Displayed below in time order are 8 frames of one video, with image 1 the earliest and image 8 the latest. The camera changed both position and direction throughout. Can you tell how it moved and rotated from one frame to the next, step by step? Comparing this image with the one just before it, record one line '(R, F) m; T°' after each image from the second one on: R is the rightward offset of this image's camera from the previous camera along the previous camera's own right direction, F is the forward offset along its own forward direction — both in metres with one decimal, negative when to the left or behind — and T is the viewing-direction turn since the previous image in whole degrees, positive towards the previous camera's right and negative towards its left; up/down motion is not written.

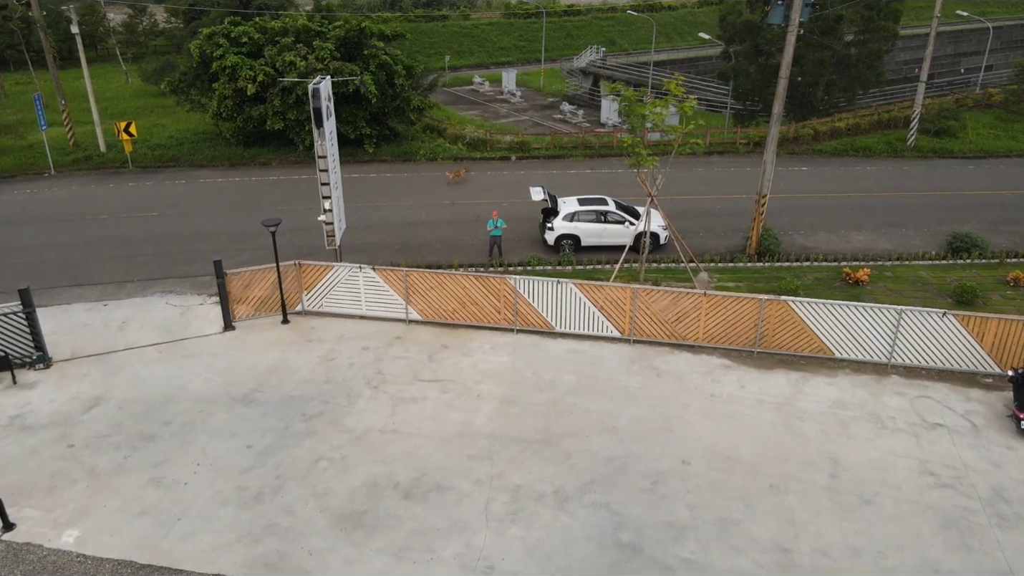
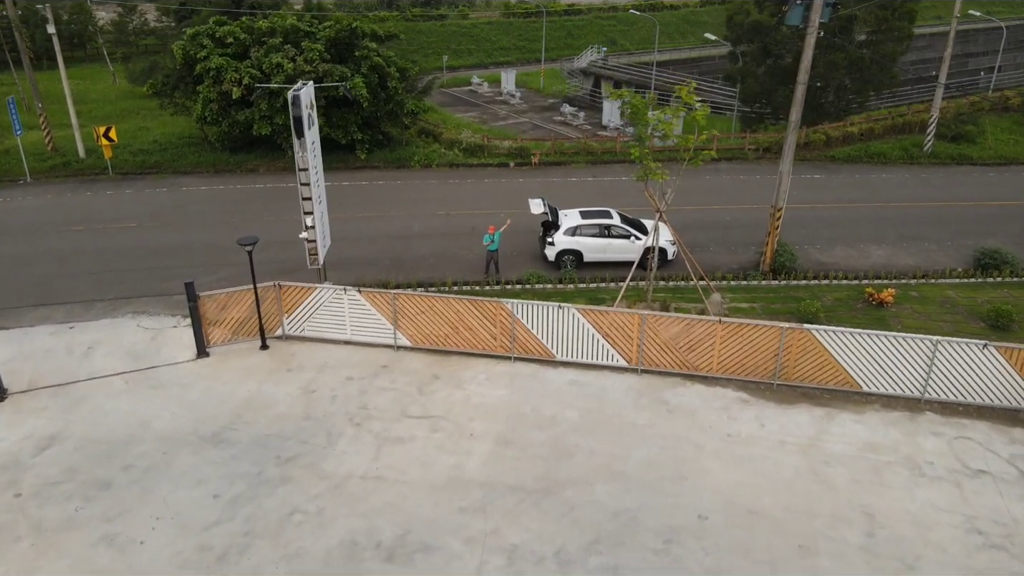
(+0.1, +1.2) m; 0°
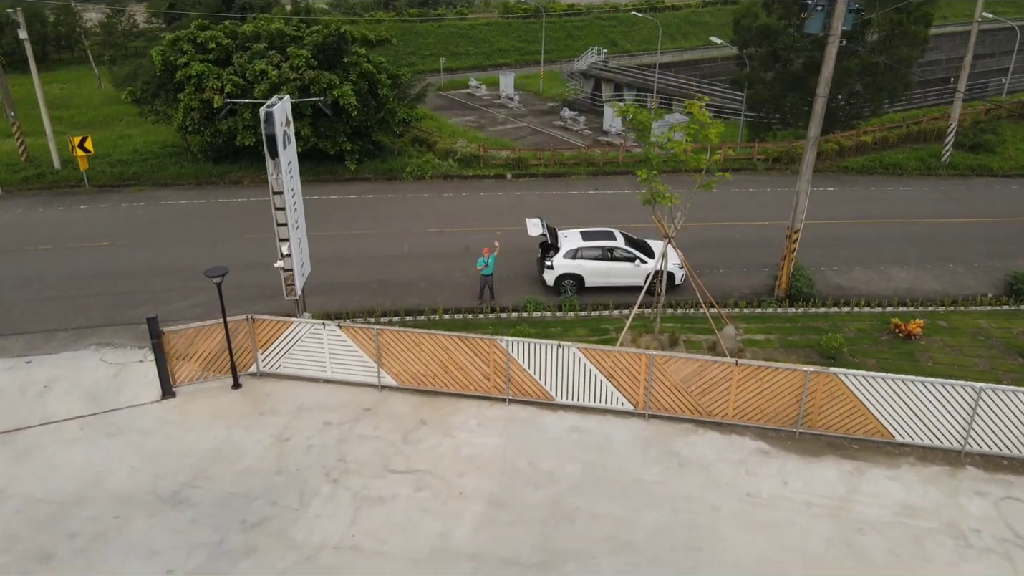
(+0.1, +1.3) m; 0°
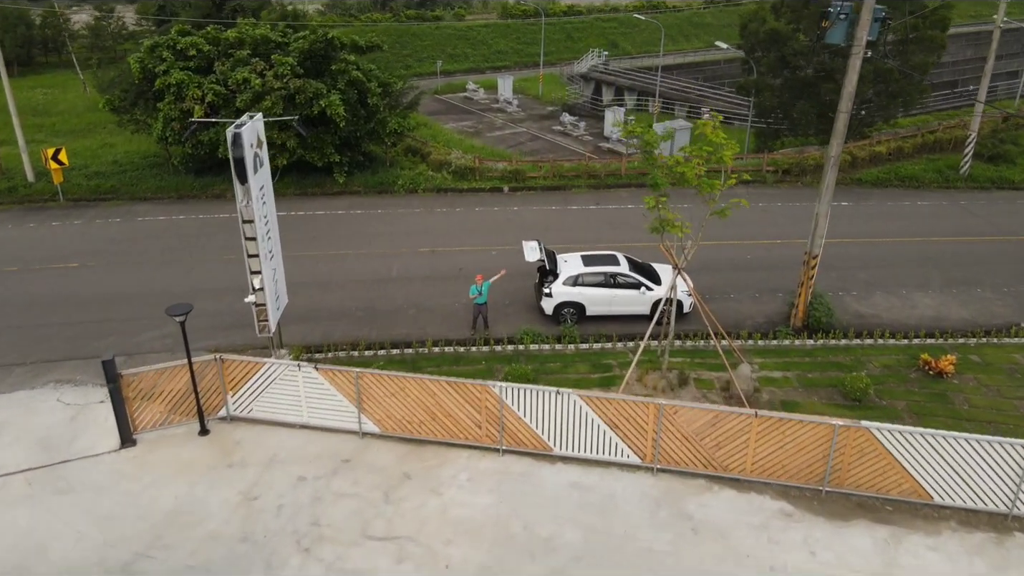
(+0.1, +1.2) m; 0°
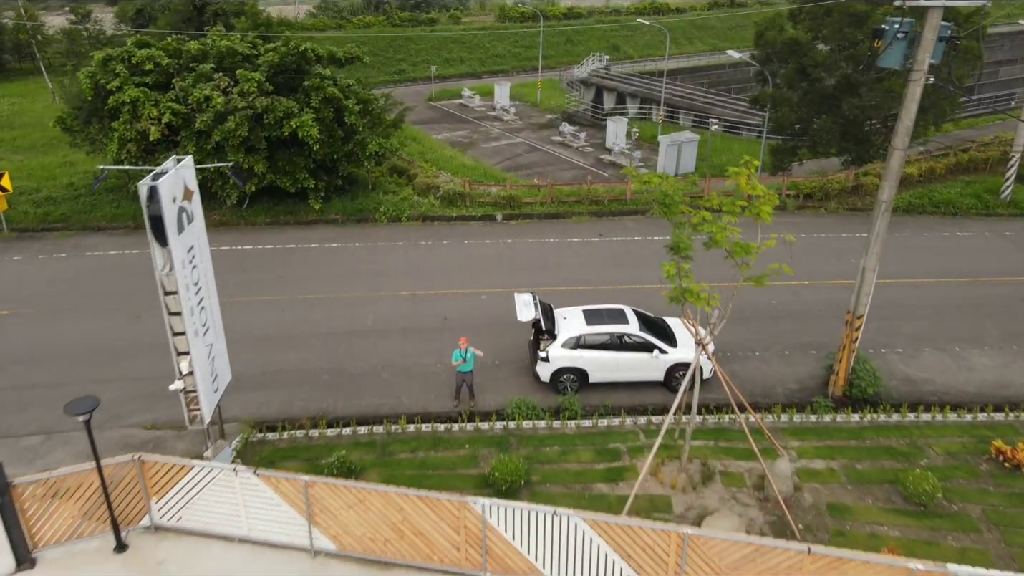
(+0.2, +2.3) m; 0°
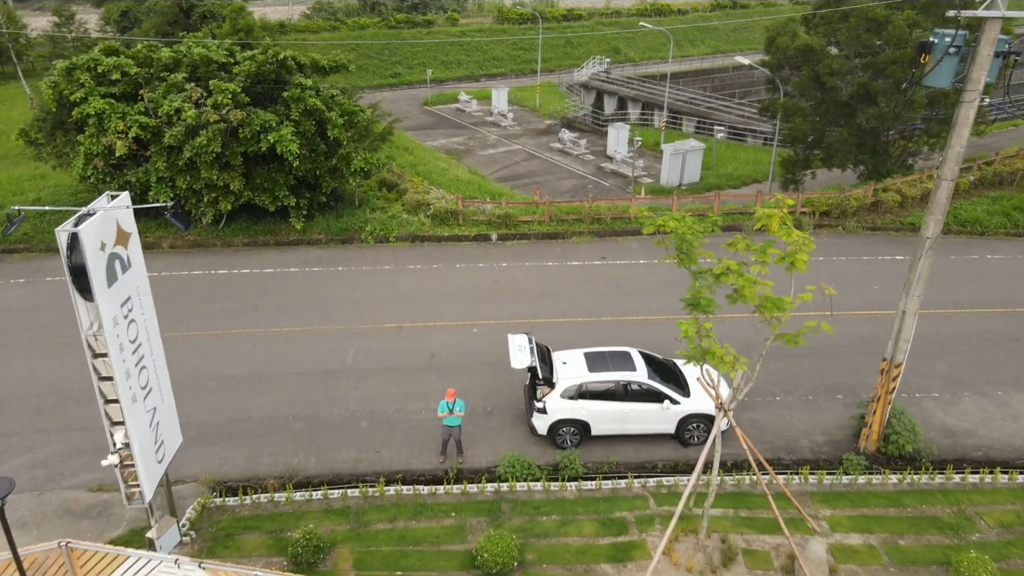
(+0.1, +1.4) m; 0°
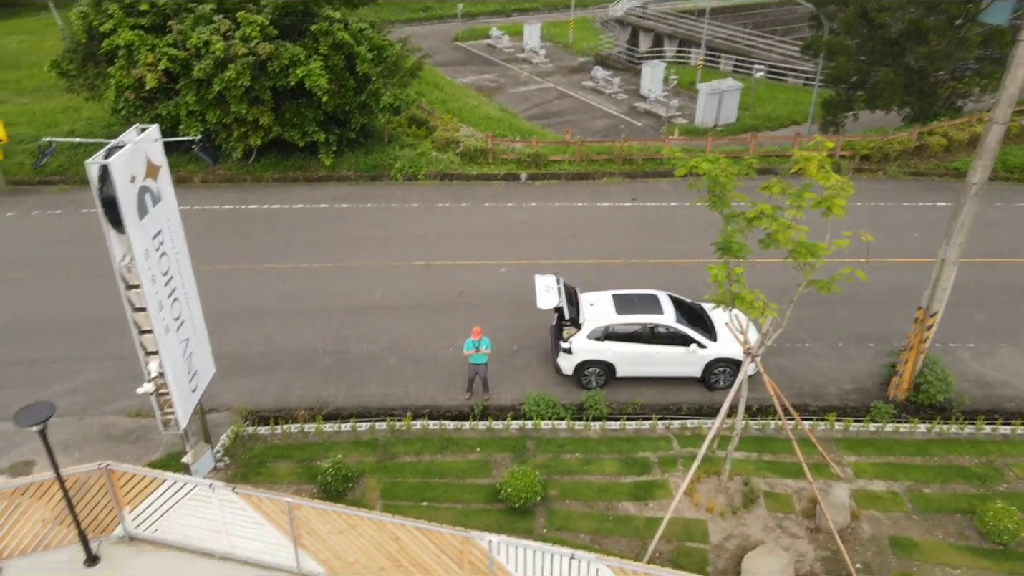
(0.0, +0.1) m; -2°
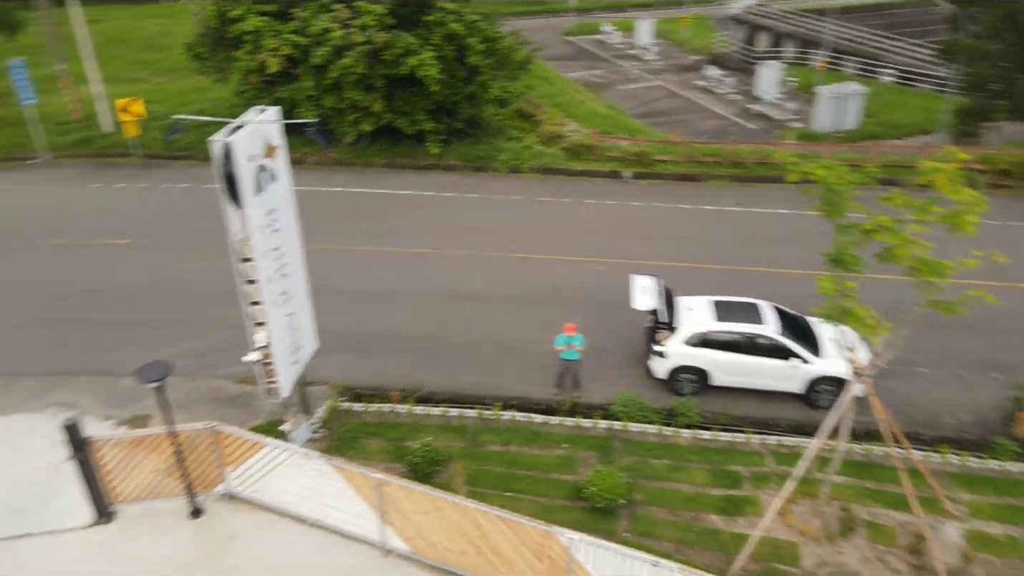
(-0.1, +0.1) m; -7°
